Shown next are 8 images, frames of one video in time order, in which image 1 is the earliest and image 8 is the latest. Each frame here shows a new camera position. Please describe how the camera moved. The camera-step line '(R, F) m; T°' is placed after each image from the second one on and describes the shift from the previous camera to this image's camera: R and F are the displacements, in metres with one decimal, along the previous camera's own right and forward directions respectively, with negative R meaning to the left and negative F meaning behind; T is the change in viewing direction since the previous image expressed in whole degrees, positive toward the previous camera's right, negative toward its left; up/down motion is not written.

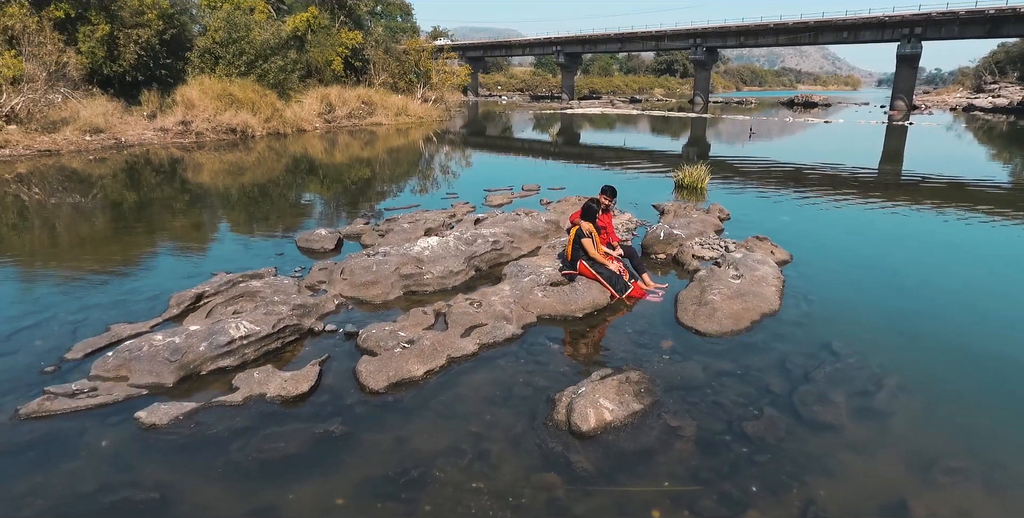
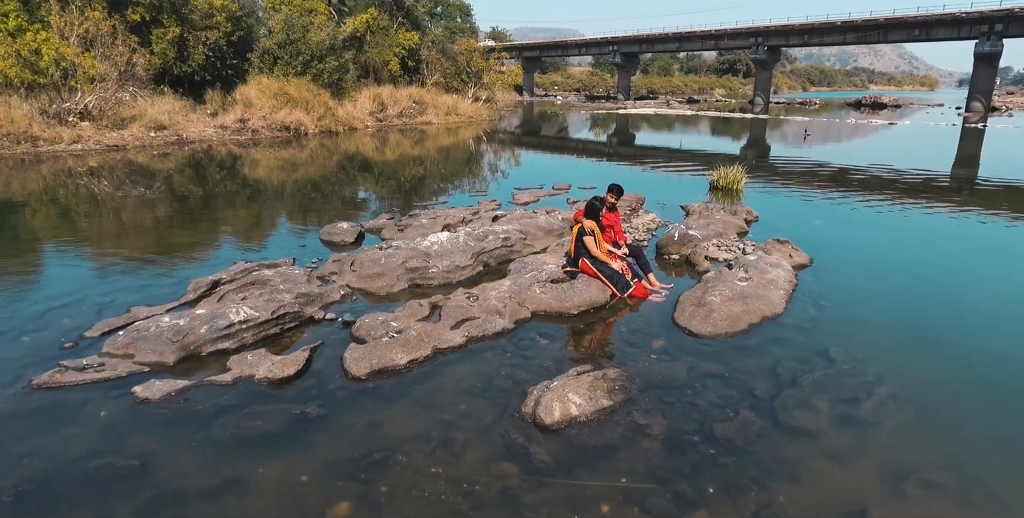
(+0.7, -0.1) m; -5°
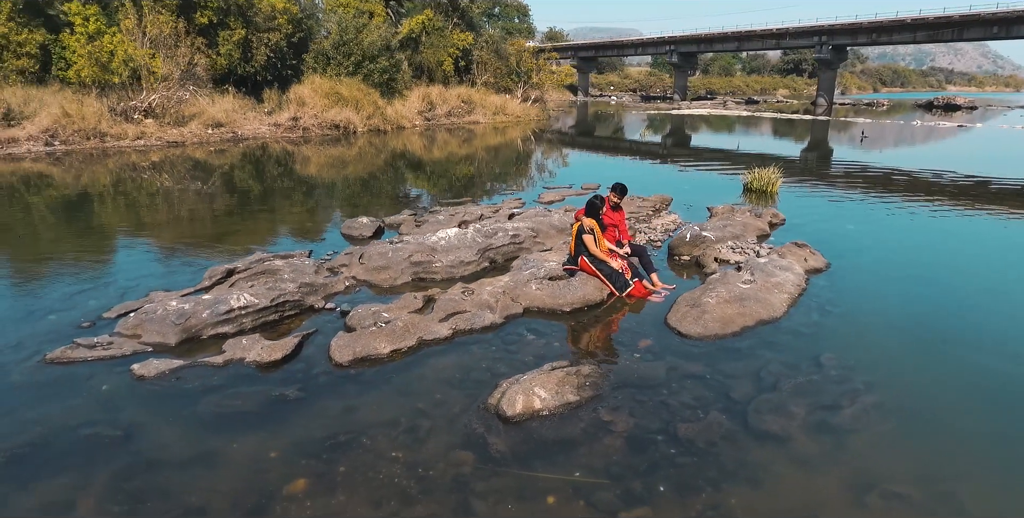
(+0.7, -0.1) m; -5°
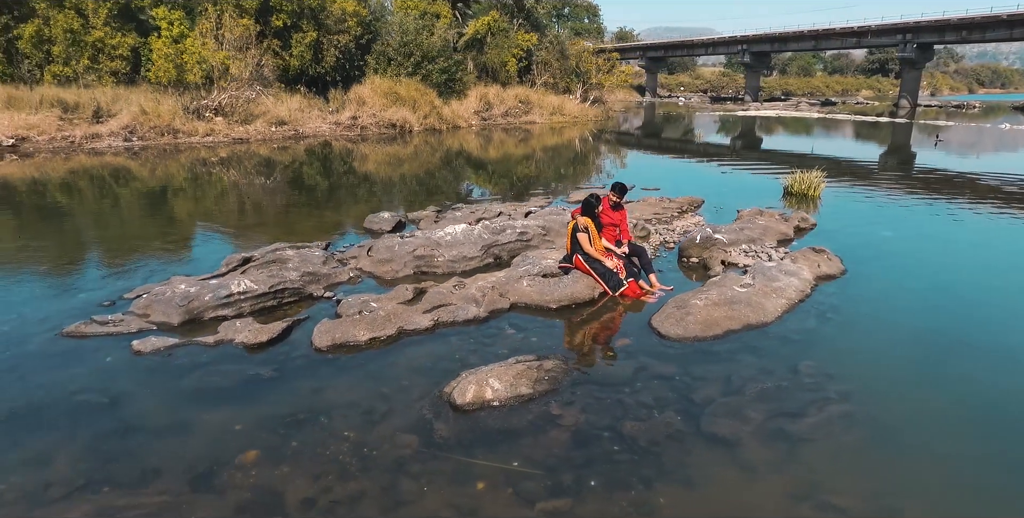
(+0.9, -0.1) m; -6°
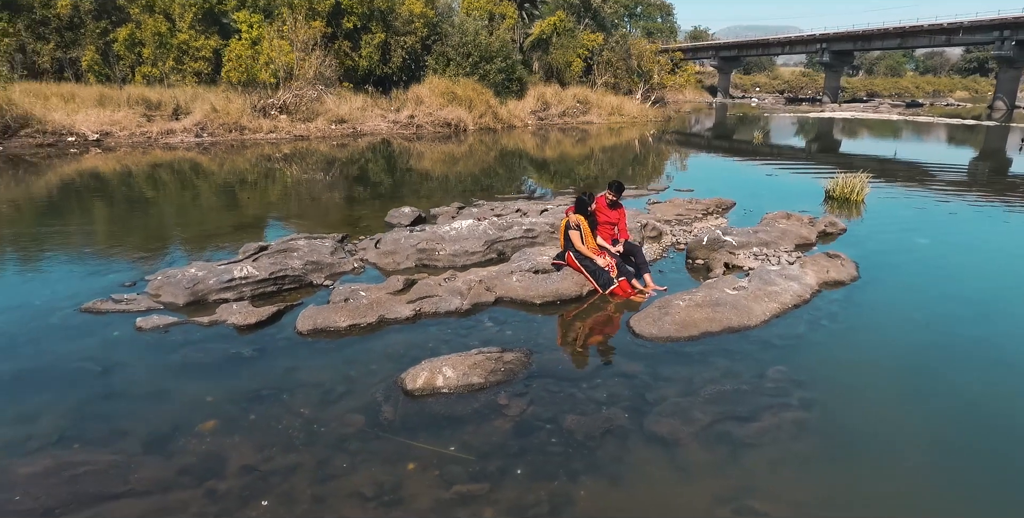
(+1.0, -0.1) m; -6°
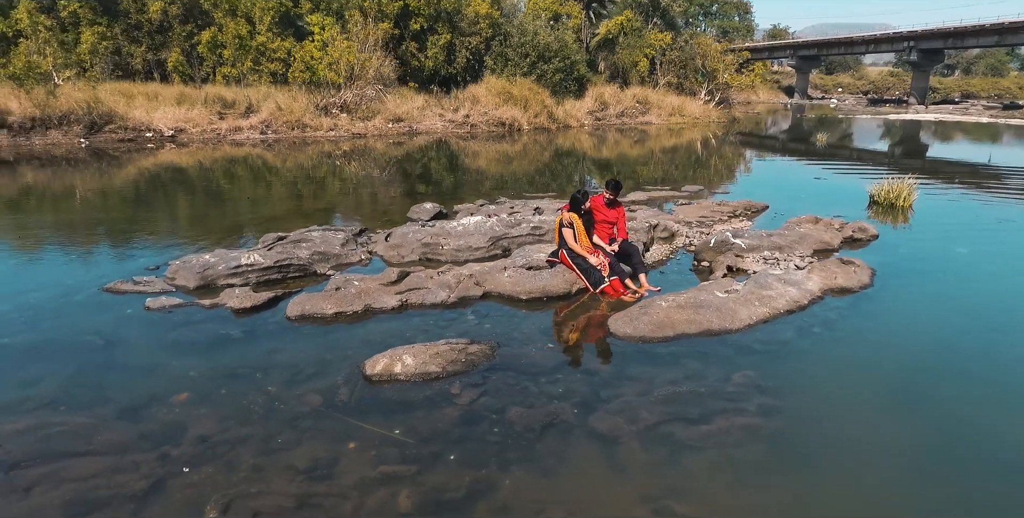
(+1.0, -0.1) m; -6°
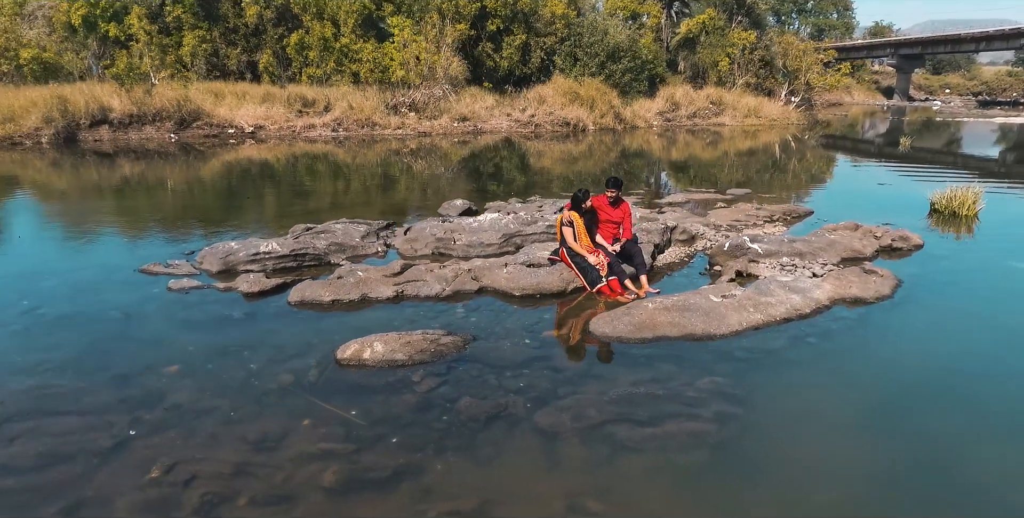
(+1.0, 0.0) m; -7°
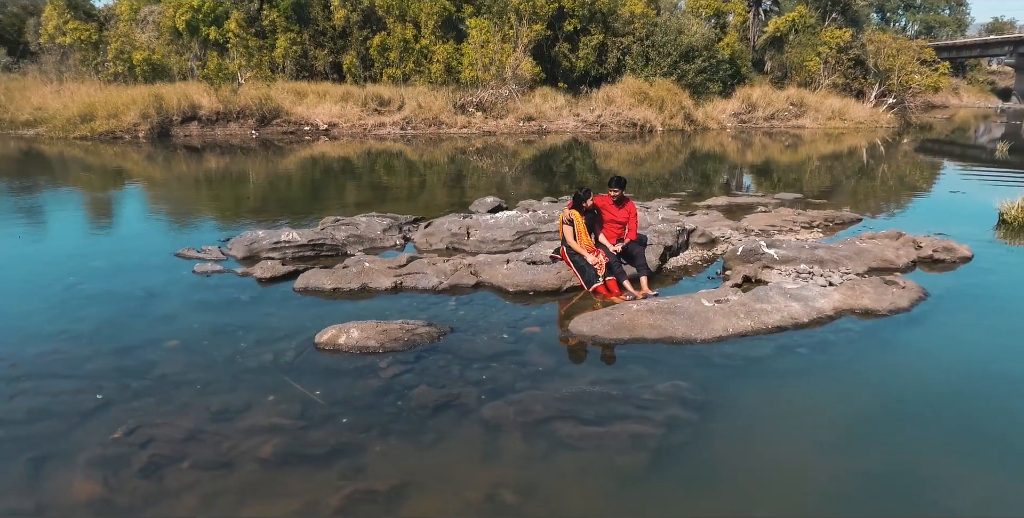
(+1.0, 0.0) m; -7°
